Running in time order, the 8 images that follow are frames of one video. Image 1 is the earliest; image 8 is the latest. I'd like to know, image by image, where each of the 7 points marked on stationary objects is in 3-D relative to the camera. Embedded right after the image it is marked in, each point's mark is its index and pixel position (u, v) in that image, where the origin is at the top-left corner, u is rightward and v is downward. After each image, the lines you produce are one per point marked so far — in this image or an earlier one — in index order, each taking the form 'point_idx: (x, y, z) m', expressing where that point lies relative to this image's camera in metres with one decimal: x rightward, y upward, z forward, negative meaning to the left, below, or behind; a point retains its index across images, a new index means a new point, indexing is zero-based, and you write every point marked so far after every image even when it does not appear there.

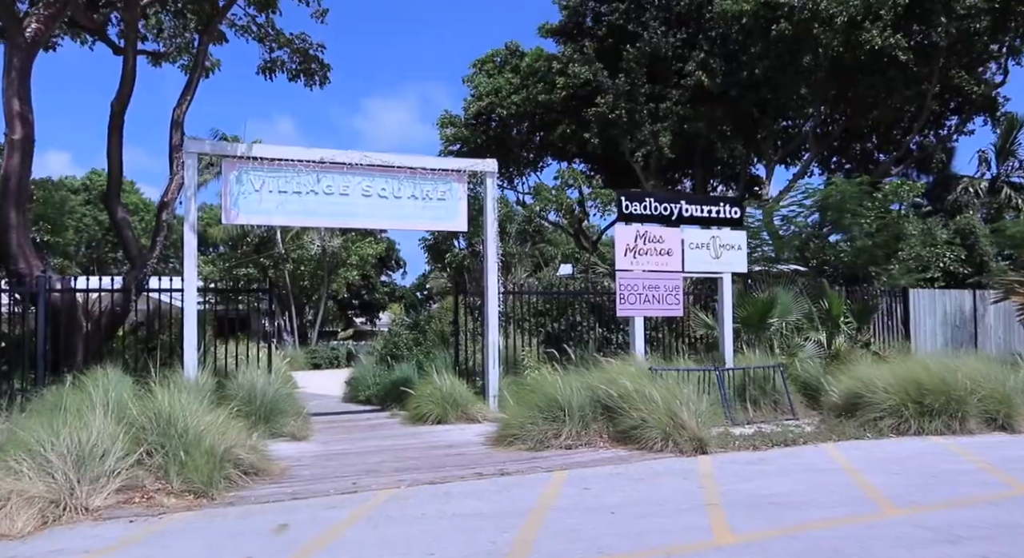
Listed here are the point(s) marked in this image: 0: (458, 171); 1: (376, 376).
0: (-0.8, +1.7, +13.3) m
1: (-2.5, -1.8, +15.7) m
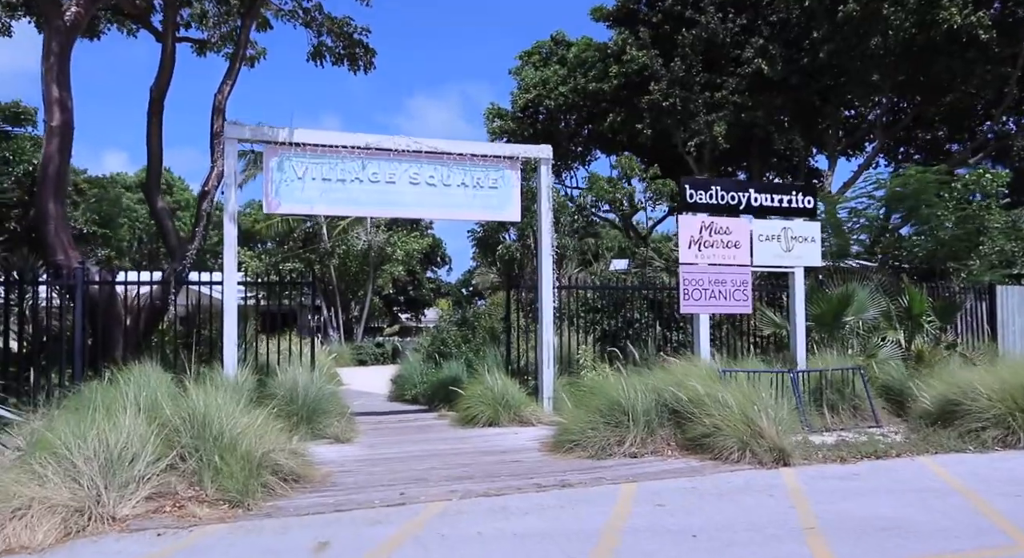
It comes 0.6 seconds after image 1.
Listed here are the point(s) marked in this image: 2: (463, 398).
0: (0.0, +1.8, +12.5) m
1: (-1.6, -1.7, +15.0) m
2: (-0.7, -1.7, +12.2) m
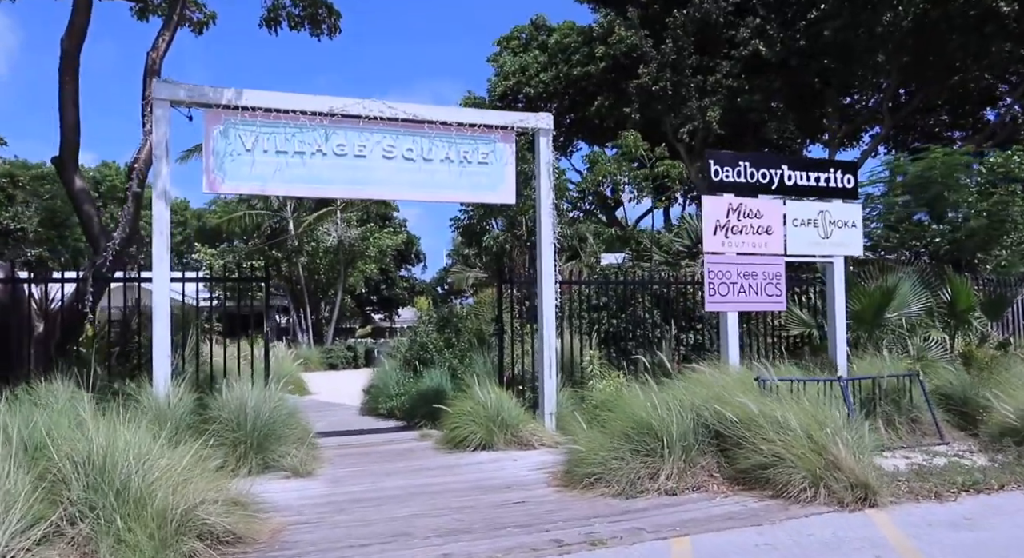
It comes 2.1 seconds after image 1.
0: (-0.1, +1.9, +10.5) m
1: (-1.7, -1.6, +13.0) m
2: (-0.8, -1.6, +10.2) m
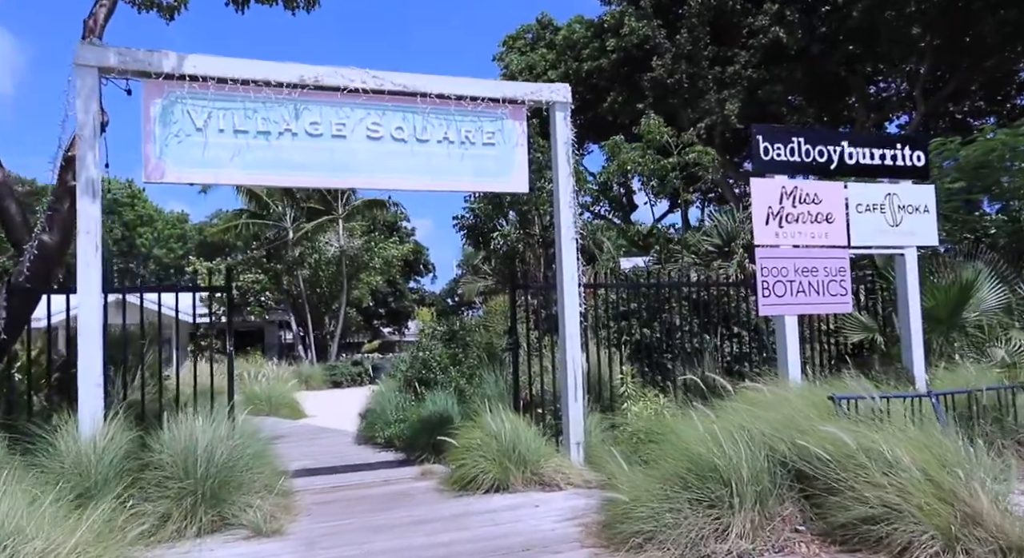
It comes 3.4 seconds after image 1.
0: (0.0, +1.8, +8.8) m
1: (-1.5, -1.8, +11.3) m
2: (-0.6, -1.7, +8.4) m
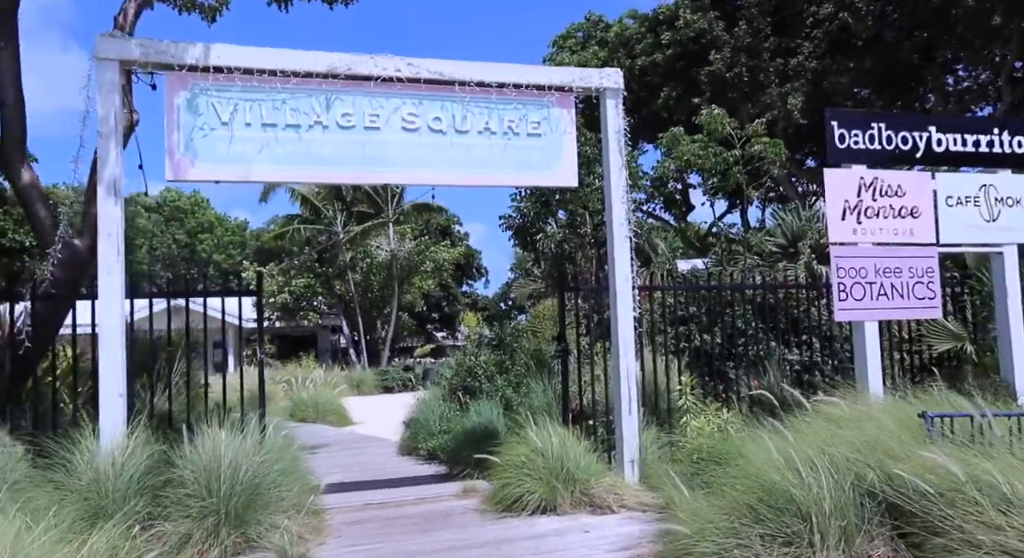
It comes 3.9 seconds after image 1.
0: (+0.5, +1.8, +8.2) m
1: (-0.9, -1.8, +10.7) m
2: (-0.1, -1.7, +7.8) m
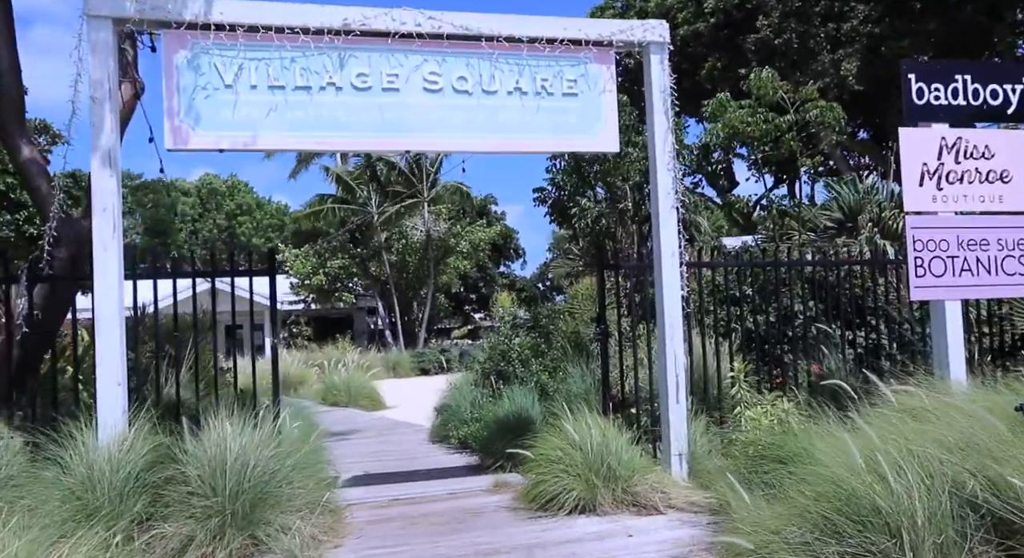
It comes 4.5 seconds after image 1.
0: (+0.8, +2.0, +7.4) m
1: (-0.4, -1.5, +10.1) m
2: (+0.2, -1.5, +7.1) m
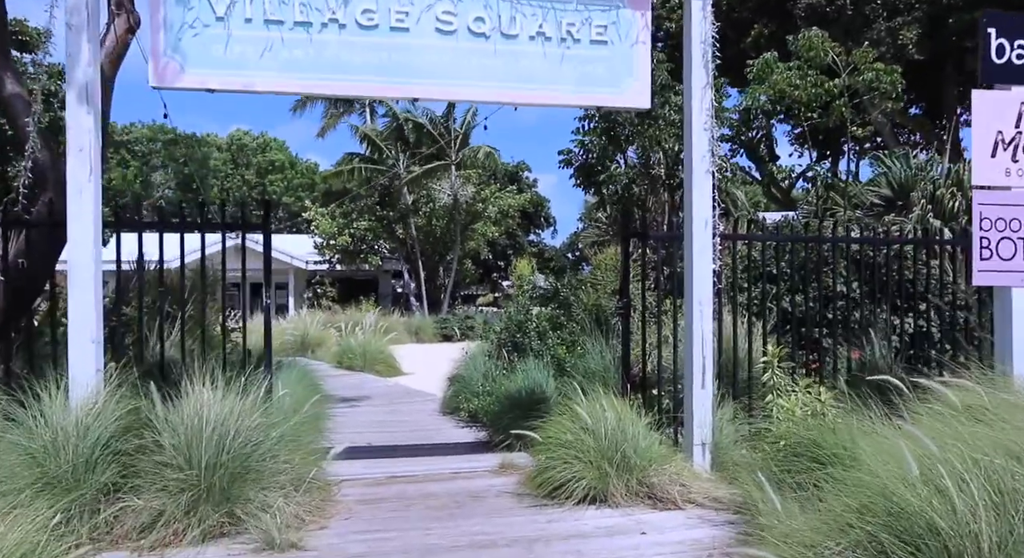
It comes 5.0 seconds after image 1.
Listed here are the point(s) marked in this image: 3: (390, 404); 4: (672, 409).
0: (+1.0, +2.3, +6.6) m
1: (-0.3, -1.1, +9.5) m
2: (+0.2, -1.3, +6.5) m
3: (-1.7, -1.7, +11.8) m
4: (+1.4, -1.1, +7.3) m
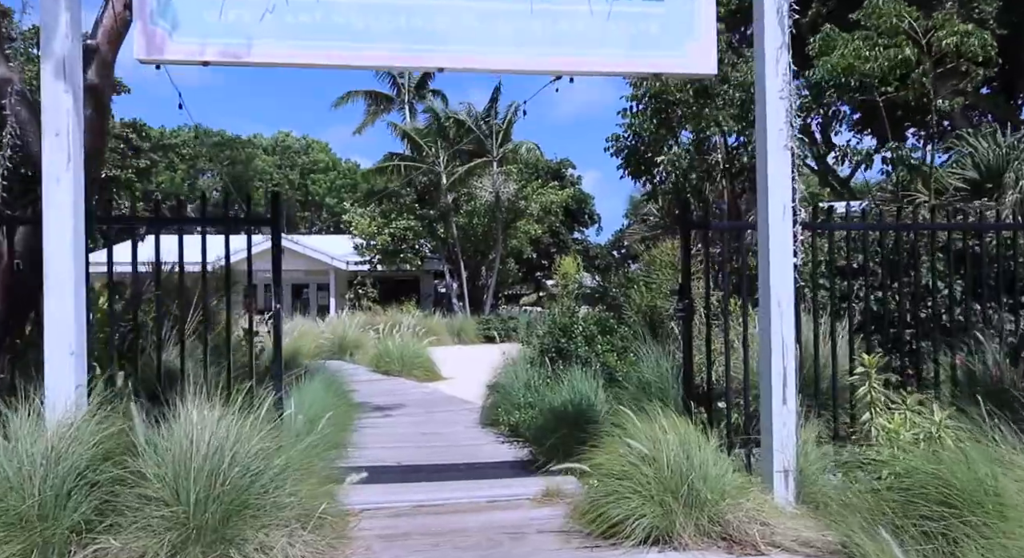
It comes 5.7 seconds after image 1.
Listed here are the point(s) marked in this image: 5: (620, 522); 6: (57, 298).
0: (+1.2, +2.3, +5.7) m
1: (+0.2, -1.1, +8.6) m
2: (+0.5, -1.2, +5.6) m
3: (-1.1, -1.7, +11.0) m
4: (+1.7, -1.1, +6.3) m
5: (+0.6, -1.4, +5.0) m
6: (-2.7, -0.1, +5.0) m
